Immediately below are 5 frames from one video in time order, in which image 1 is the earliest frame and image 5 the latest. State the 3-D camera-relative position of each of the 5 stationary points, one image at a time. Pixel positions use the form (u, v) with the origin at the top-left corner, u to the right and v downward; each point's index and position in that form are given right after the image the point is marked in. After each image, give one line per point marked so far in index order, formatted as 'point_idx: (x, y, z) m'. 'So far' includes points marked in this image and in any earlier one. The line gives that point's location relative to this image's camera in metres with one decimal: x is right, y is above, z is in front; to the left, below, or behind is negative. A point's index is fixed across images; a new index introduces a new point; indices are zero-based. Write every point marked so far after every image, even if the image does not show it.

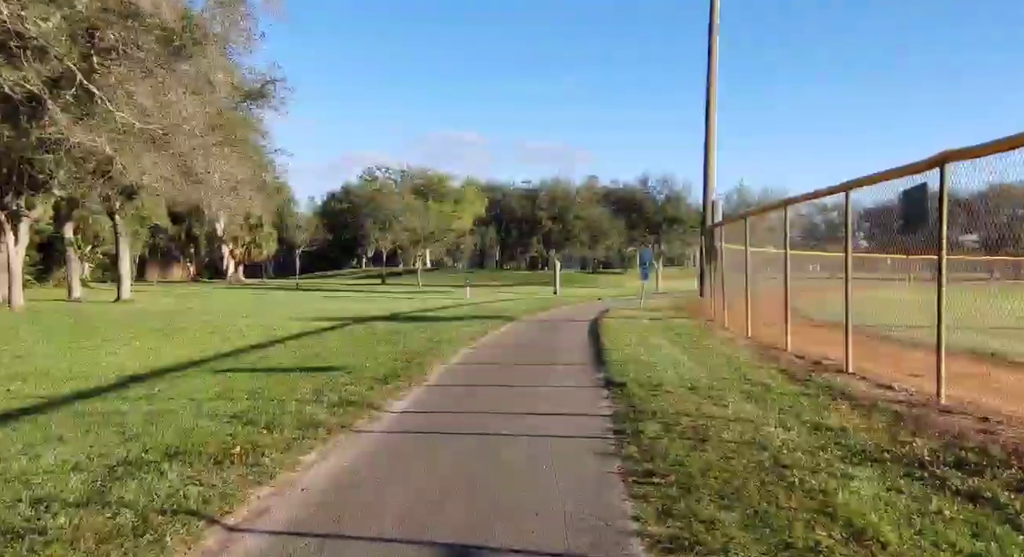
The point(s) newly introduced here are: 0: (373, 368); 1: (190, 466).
0: (-1.6, -1.1, +10.0) m
1: (-1.9, -1.1, +4.9) m
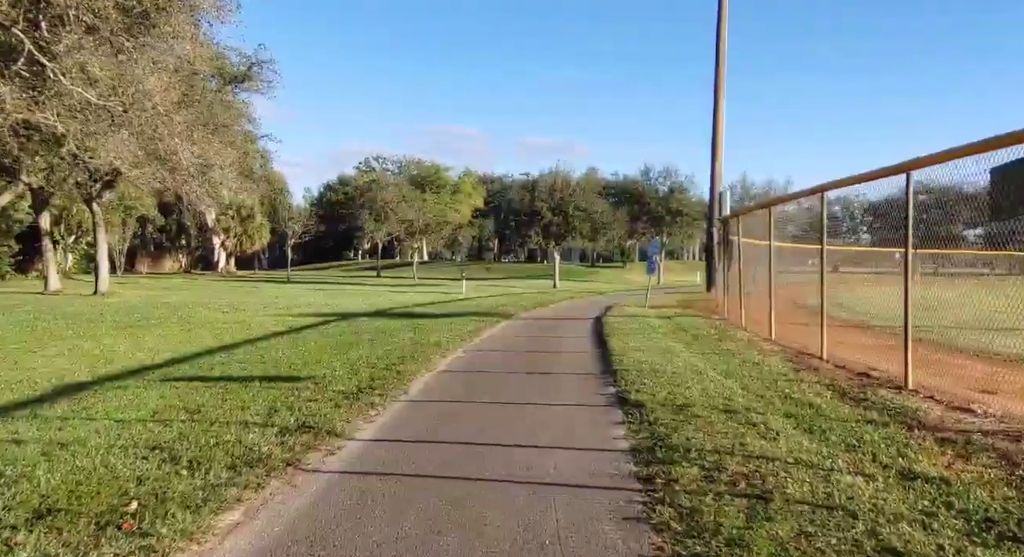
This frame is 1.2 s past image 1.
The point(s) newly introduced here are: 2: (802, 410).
0: (-1.7, -1.0, +8.6) m
1: (-1.9, -1.1, +3.6) m
2: (+2.1, -1.0, +6.3) m
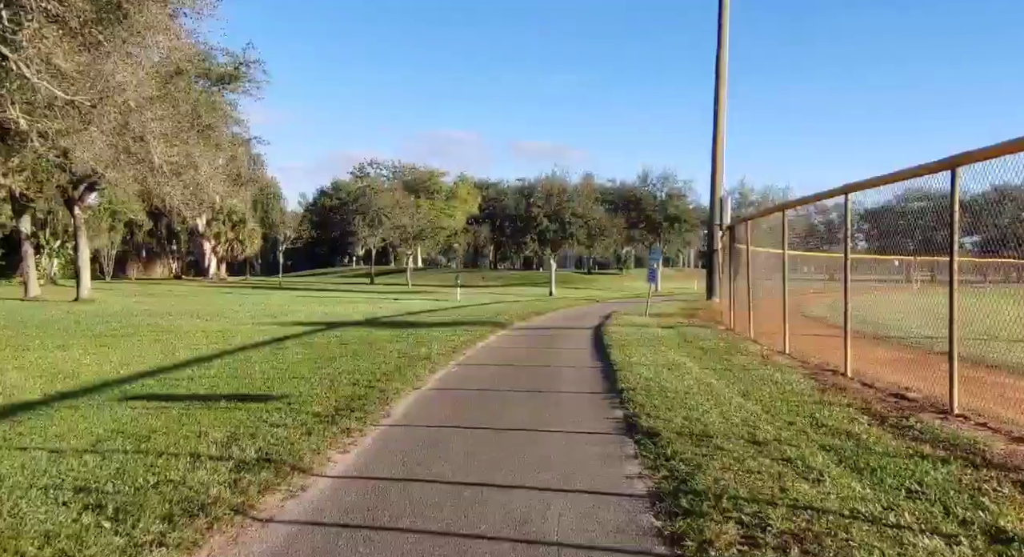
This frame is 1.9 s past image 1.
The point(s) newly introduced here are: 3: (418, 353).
0: (-1.7, -1.1, +7.8) m
1: (-1.9, -1.1, +2.7) m
2: (+2.1, -1.0, +5.4) m
3: (-1.3, -1.0, +11.9) m
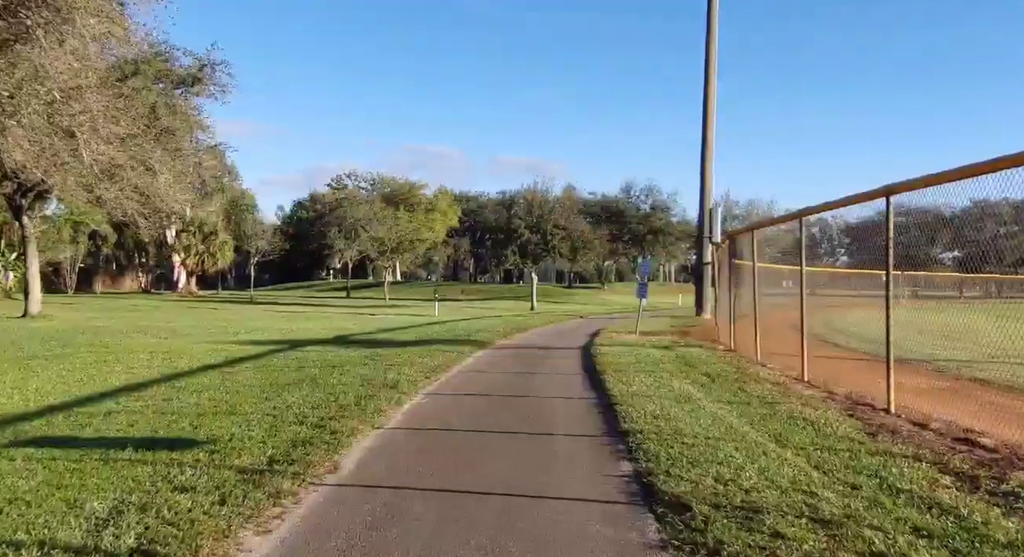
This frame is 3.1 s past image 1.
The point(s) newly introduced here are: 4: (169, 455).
0: (-1.9, -1.2, +6.3) m
1: (-2.0, -1.2, +1.2) m
2: (+2.0, -1.1, +4.0) m
3: (-1.6, -1.2, +10.4) m
4: (-2.3, -1.2, +5.8) m
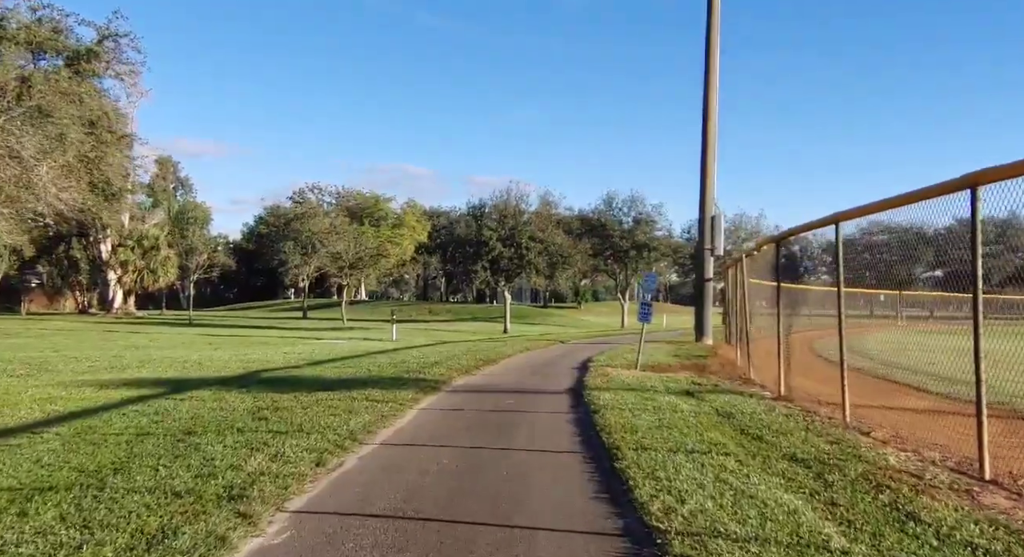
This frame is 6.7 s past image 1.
0: (-2.1, -1.2, +1.8) m
1: (-2.0, -1.1, -3.3) m
2: (+1.8, -1.1, -0.4) m
3: (-1.9, -1.3, +5.9) m
4: (-2.5, -1.2, +1.3) m
